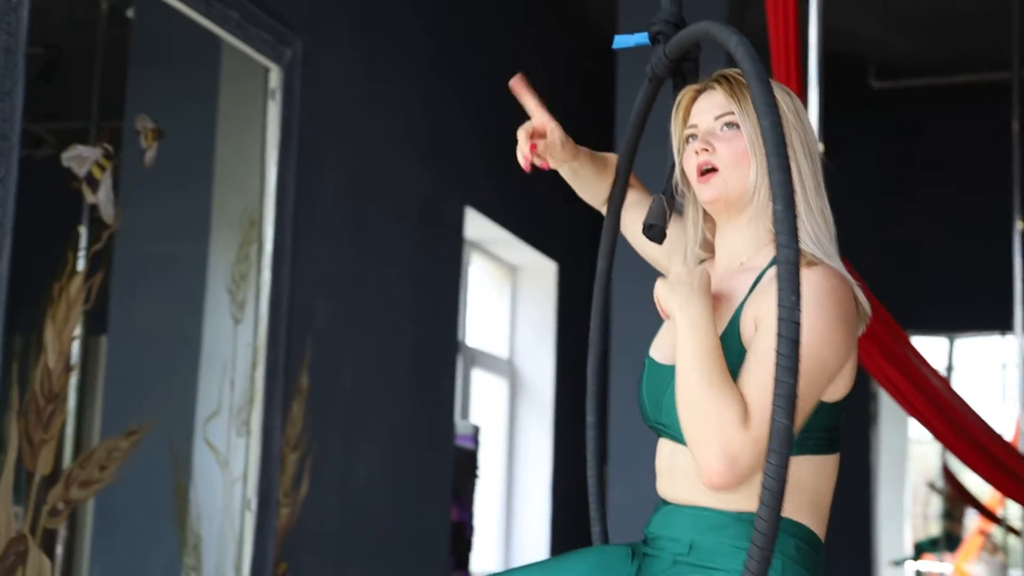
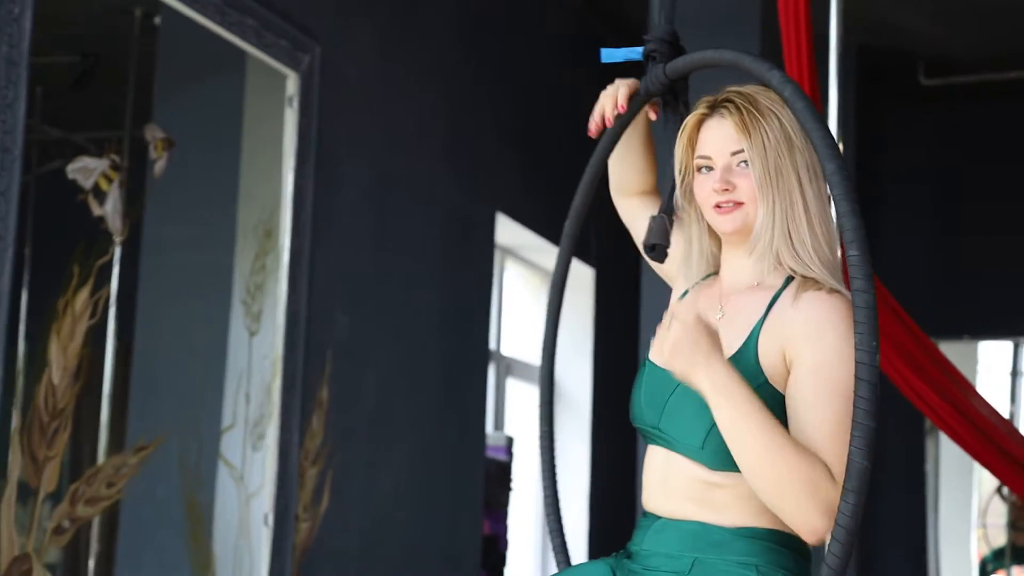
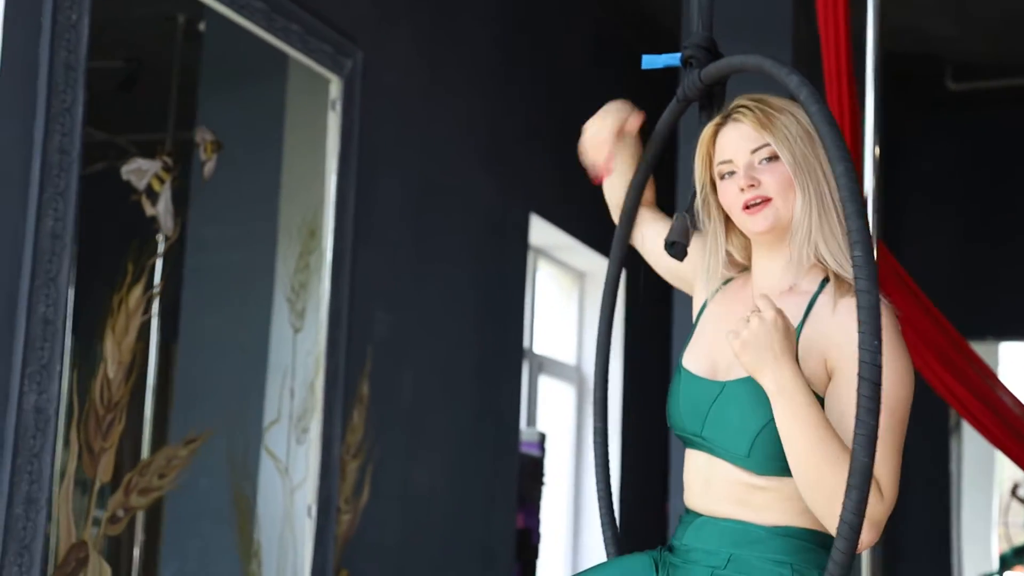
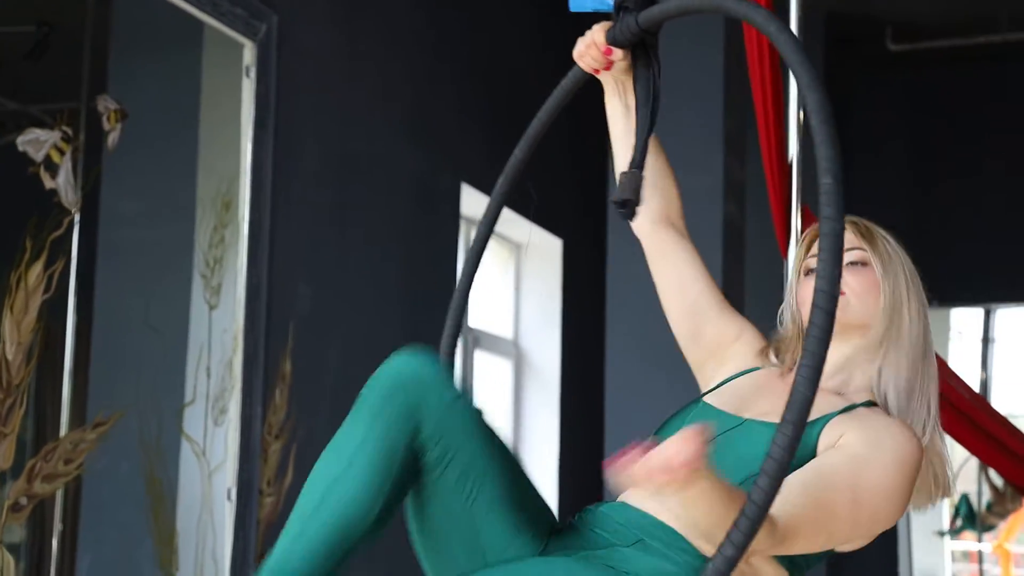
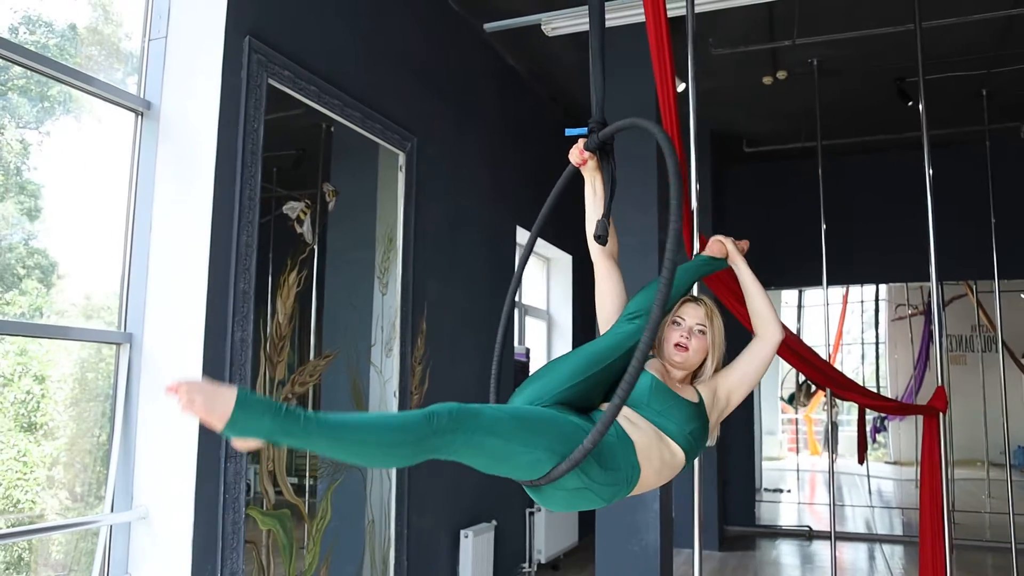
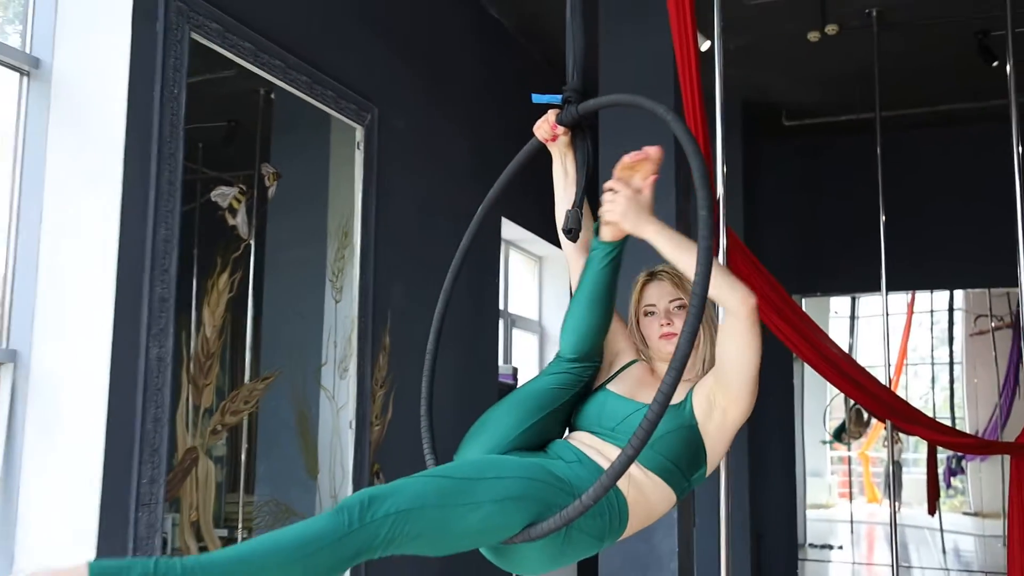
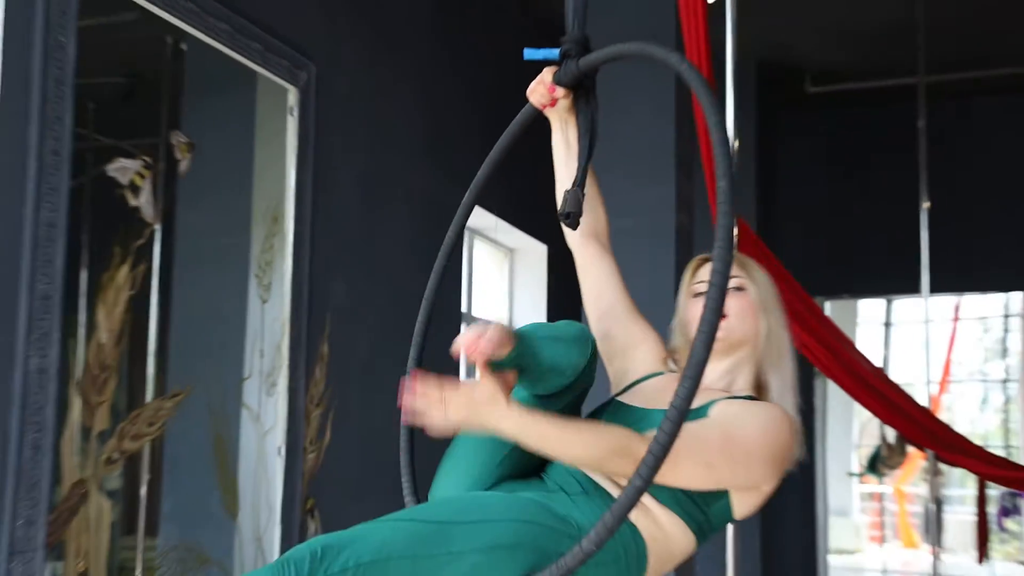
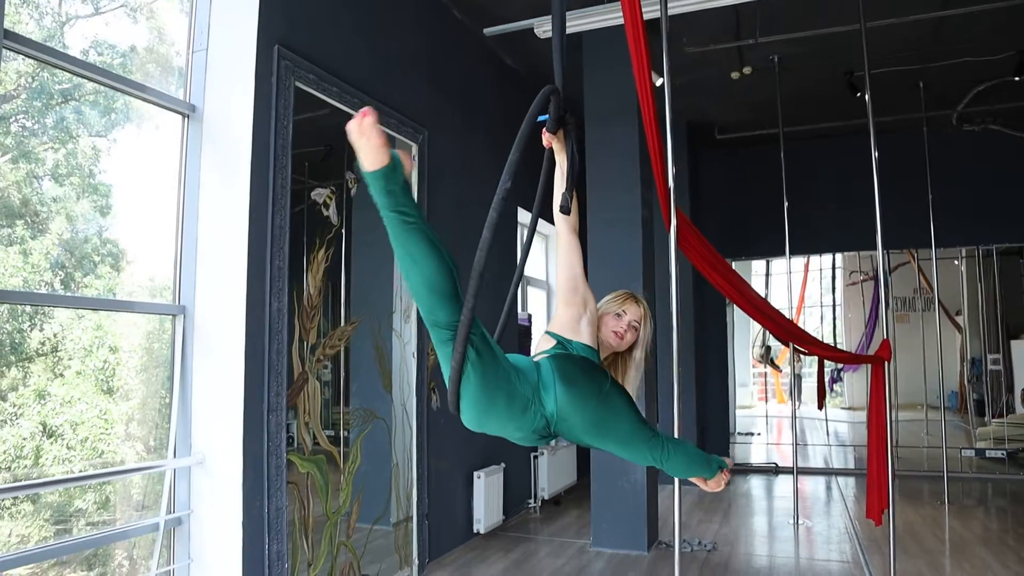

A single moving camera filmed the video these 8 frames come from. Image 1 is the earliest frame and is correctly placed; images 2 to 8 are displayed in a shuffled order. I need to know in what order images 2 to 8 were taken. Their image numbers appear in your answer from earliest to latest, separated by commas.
3, 2, 4, 7, 6, 5, 8
